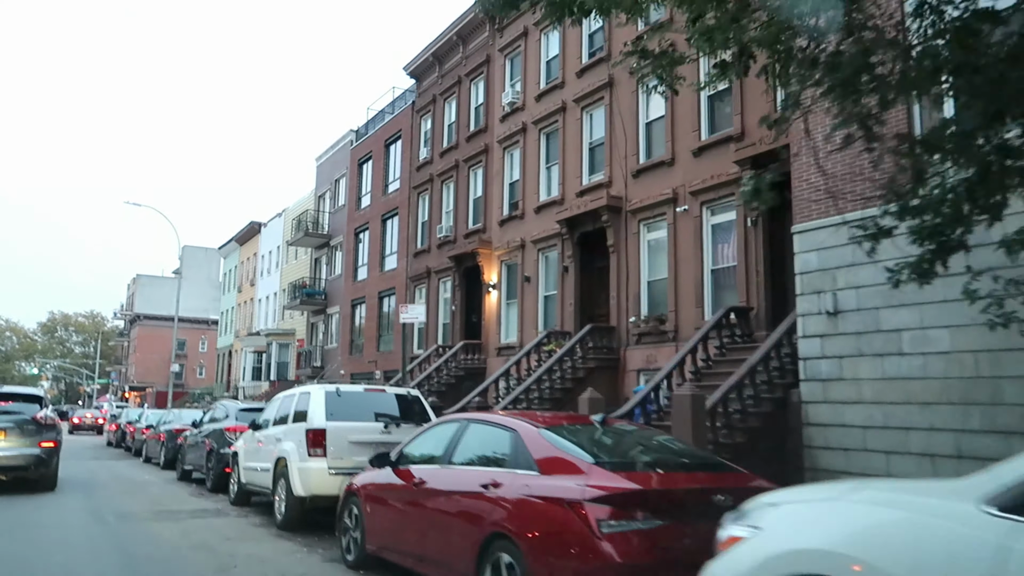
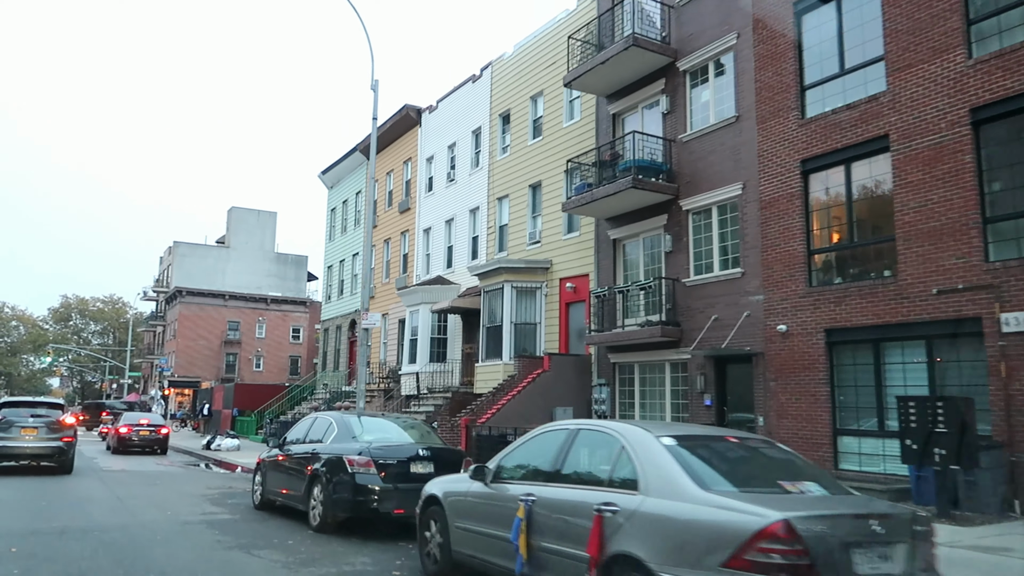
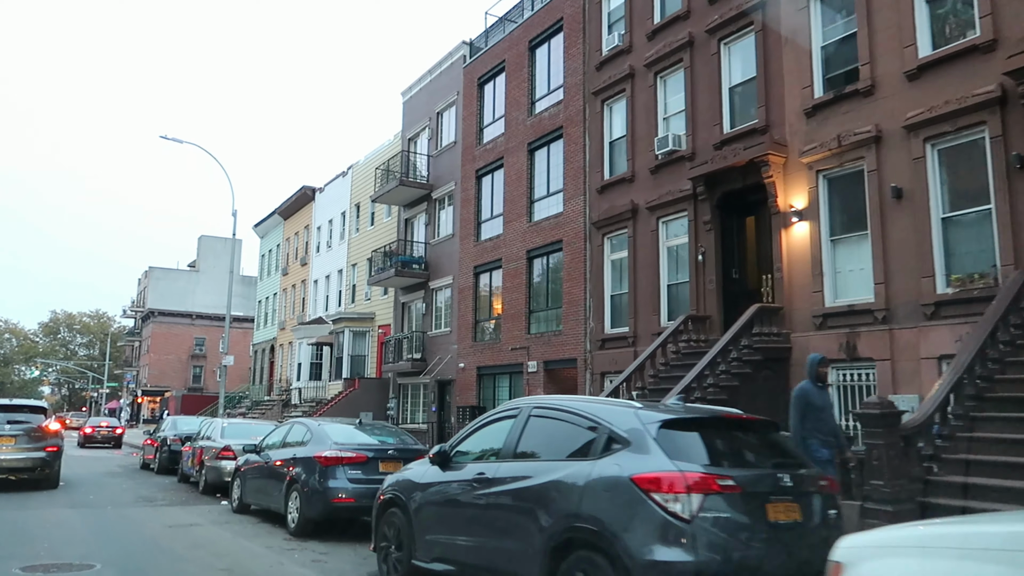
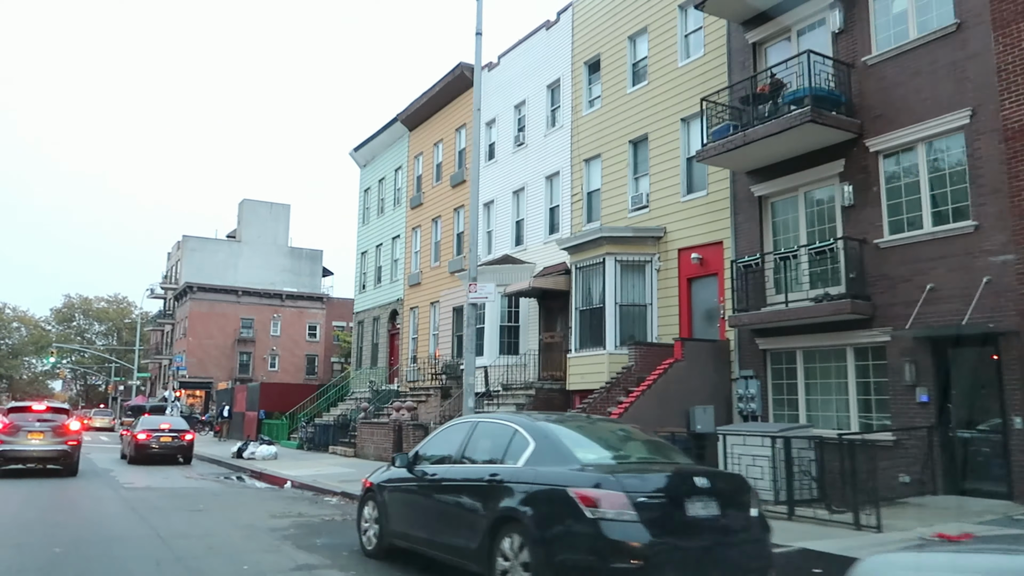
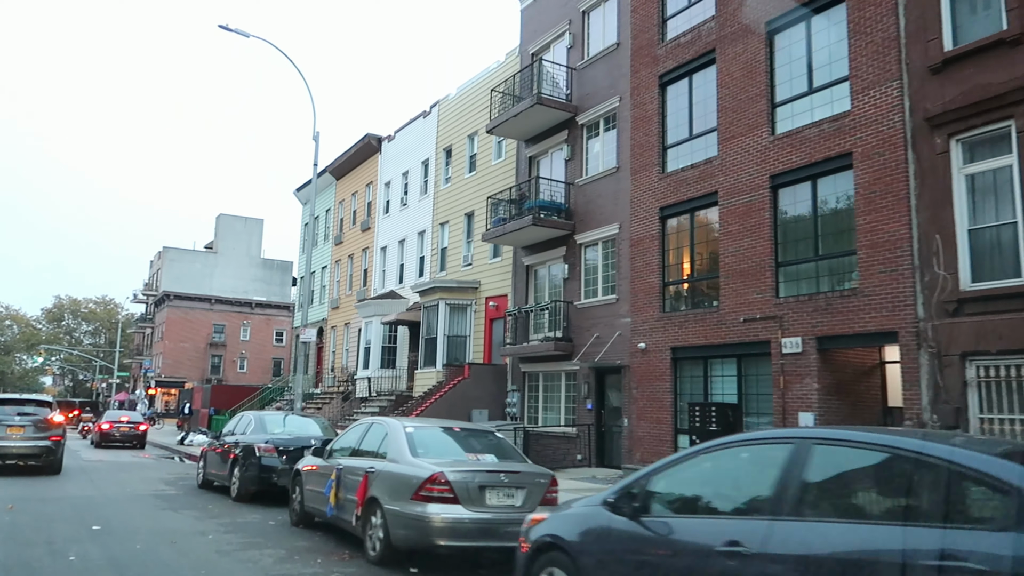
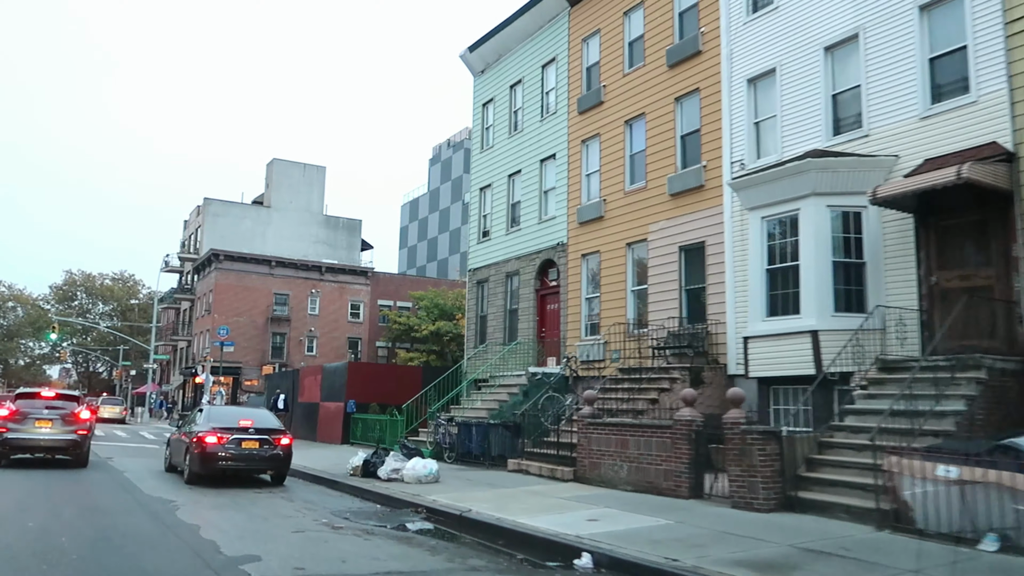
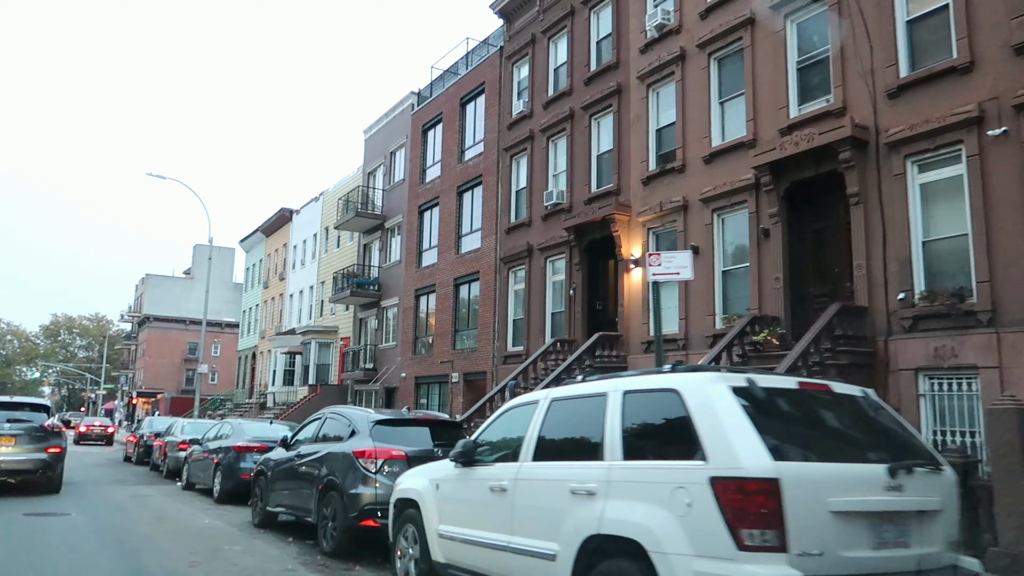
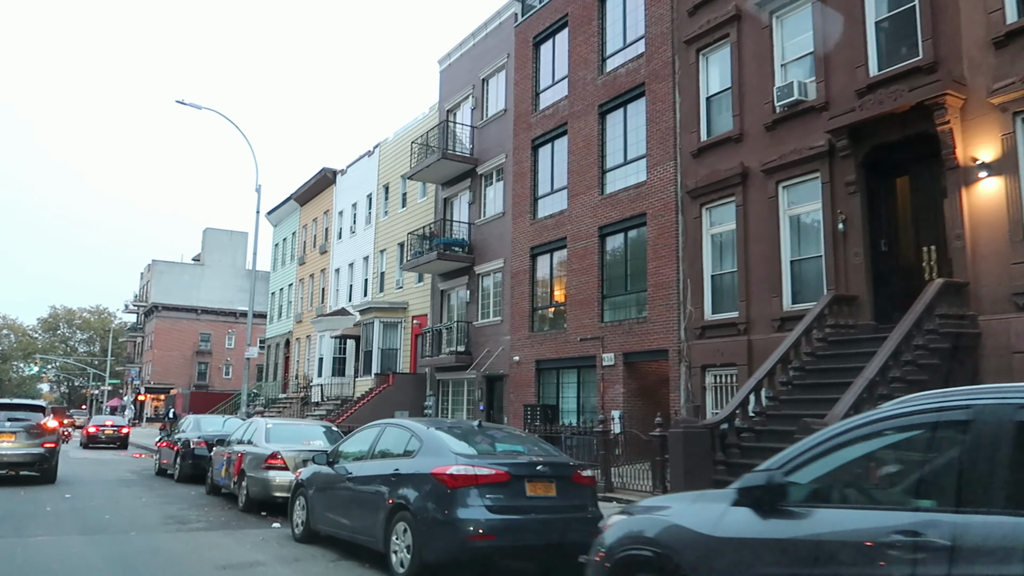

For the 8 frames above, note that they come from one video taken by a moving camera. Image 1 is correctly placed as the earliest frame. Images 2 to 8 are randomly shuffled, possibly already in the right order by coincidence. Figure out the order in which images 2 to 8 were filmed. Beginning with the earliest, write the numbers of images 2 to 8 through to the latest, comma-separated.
7, 3, 8, 5, 2, 4, 6
